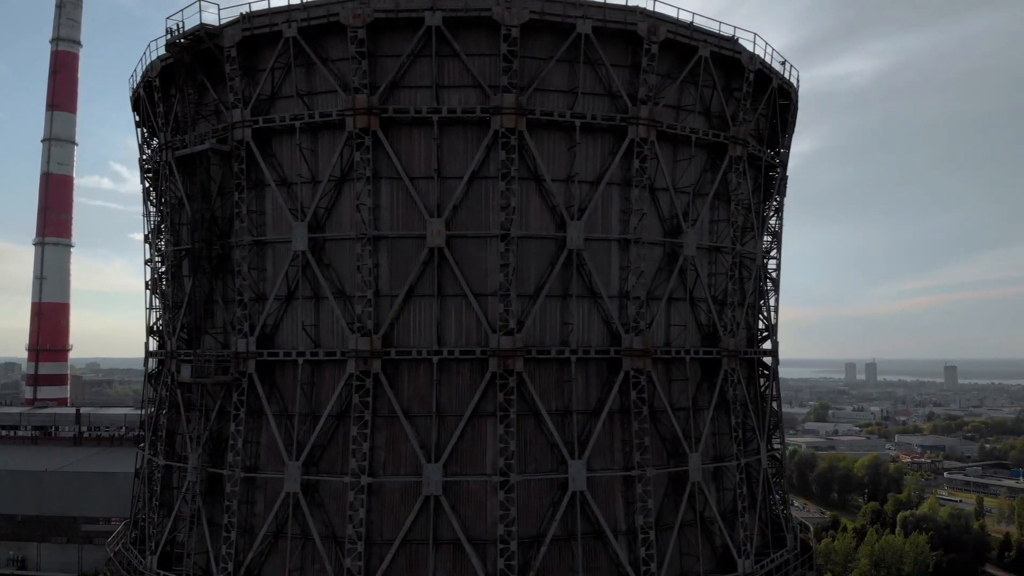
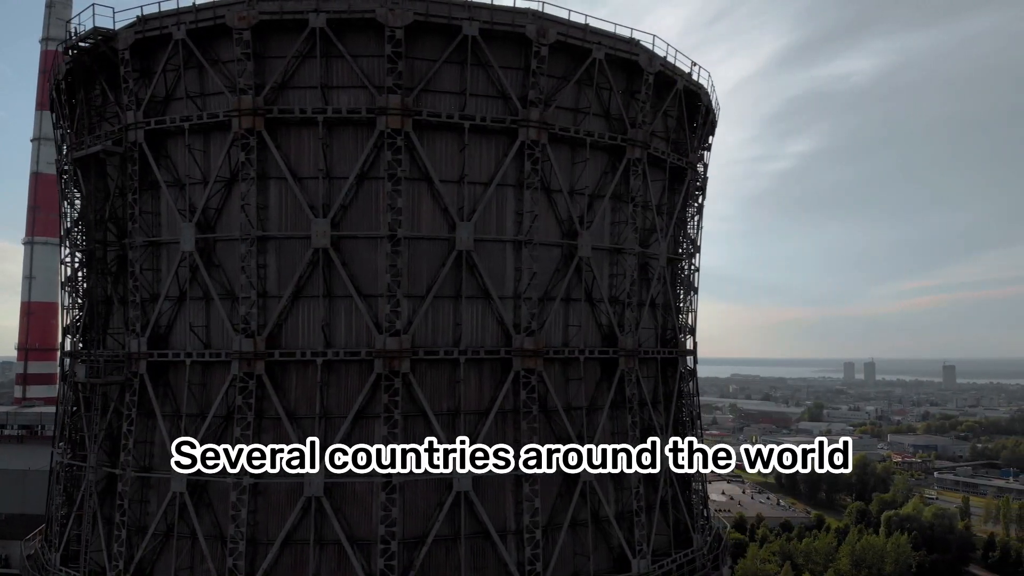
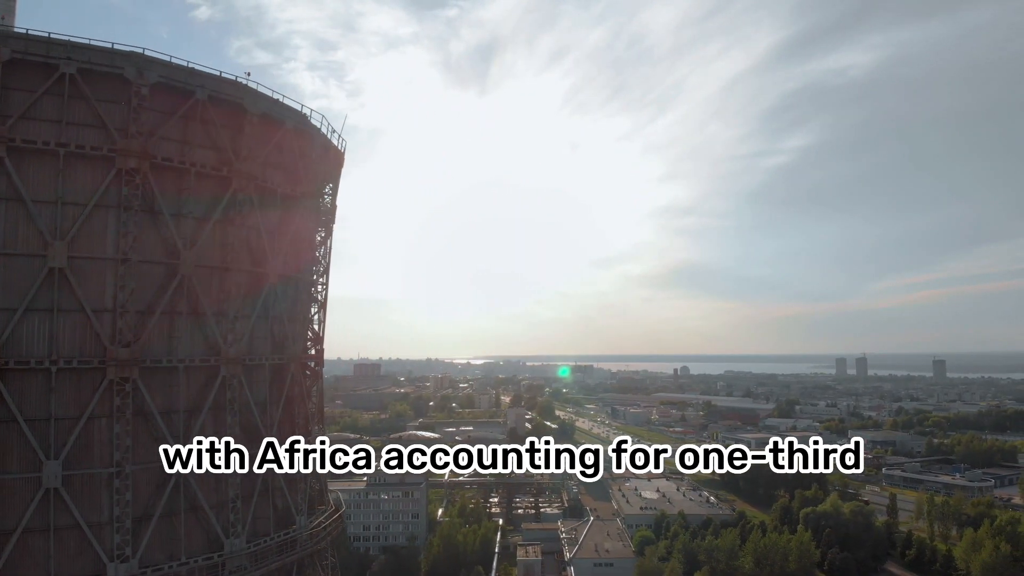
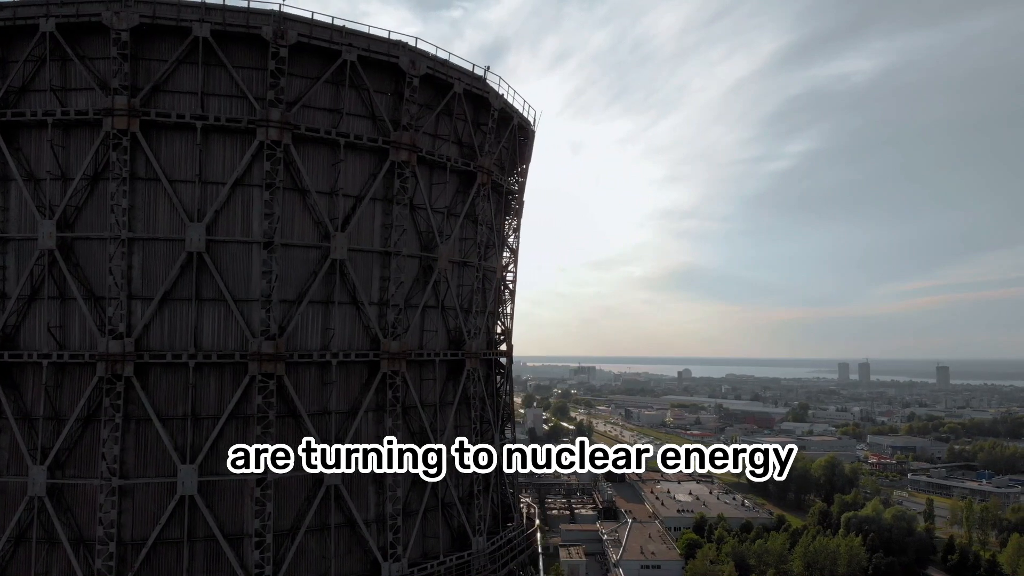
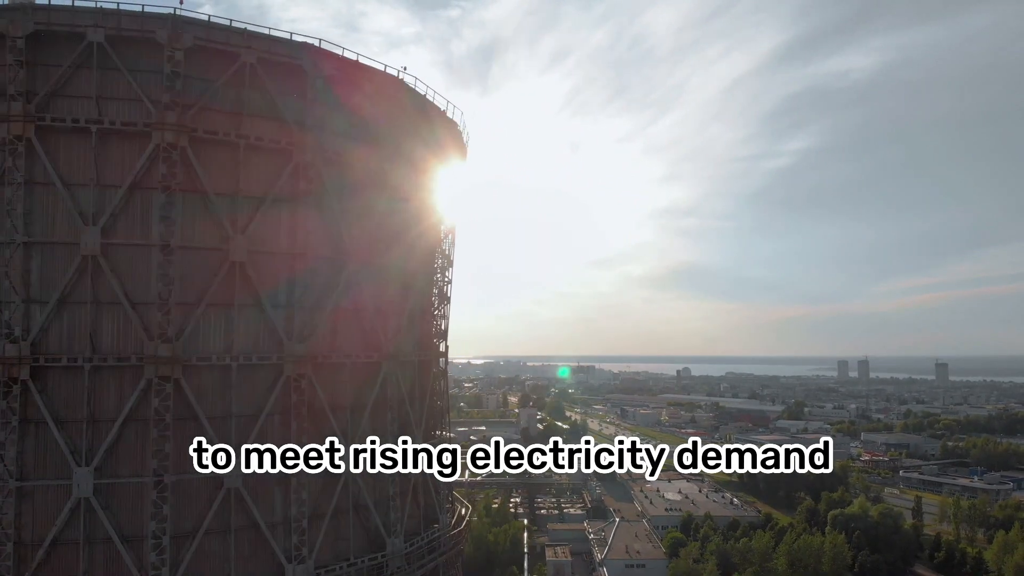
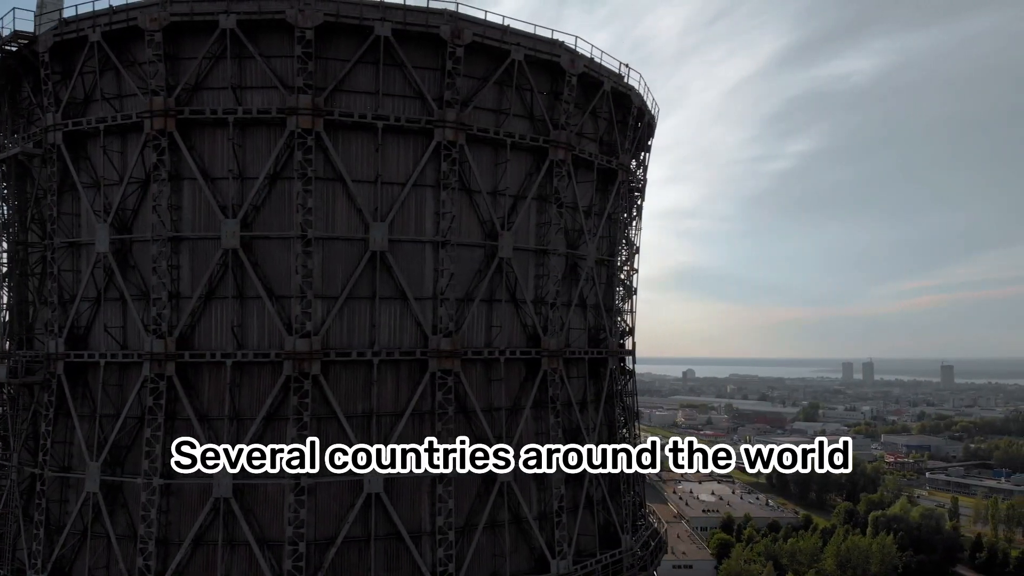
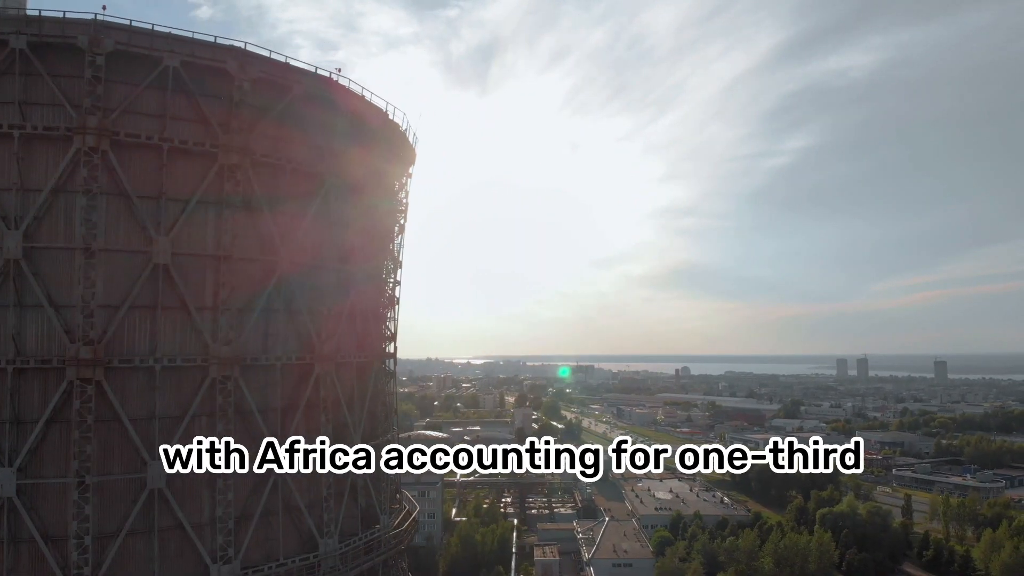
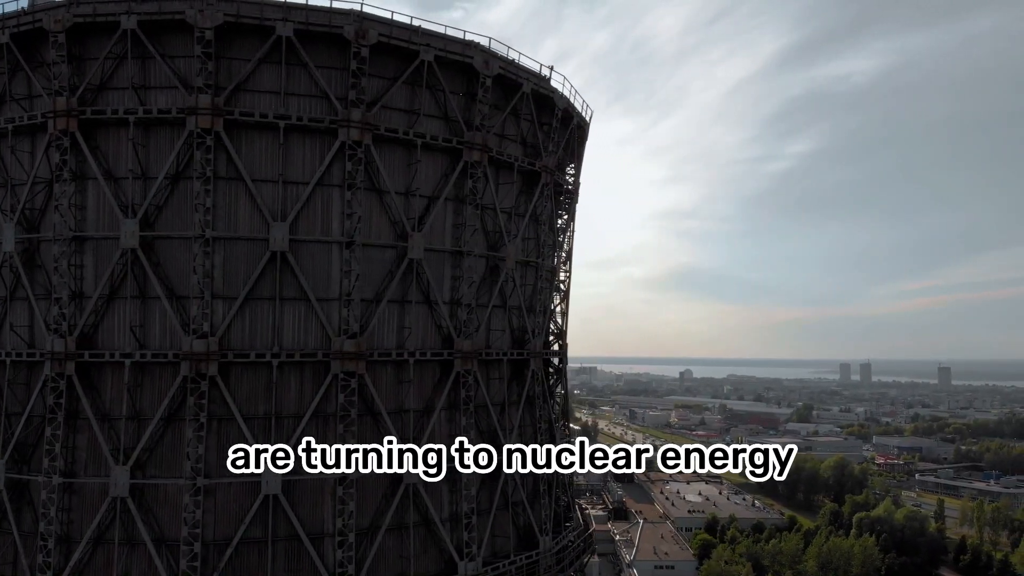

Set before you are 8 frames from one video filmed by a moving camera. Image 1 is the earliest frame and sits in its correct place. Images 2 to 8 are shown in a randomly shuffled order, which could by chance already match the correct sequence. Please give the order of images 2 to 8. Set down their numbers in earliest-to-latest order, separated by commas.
2, 6, 8, 4, 5, 7, 3
